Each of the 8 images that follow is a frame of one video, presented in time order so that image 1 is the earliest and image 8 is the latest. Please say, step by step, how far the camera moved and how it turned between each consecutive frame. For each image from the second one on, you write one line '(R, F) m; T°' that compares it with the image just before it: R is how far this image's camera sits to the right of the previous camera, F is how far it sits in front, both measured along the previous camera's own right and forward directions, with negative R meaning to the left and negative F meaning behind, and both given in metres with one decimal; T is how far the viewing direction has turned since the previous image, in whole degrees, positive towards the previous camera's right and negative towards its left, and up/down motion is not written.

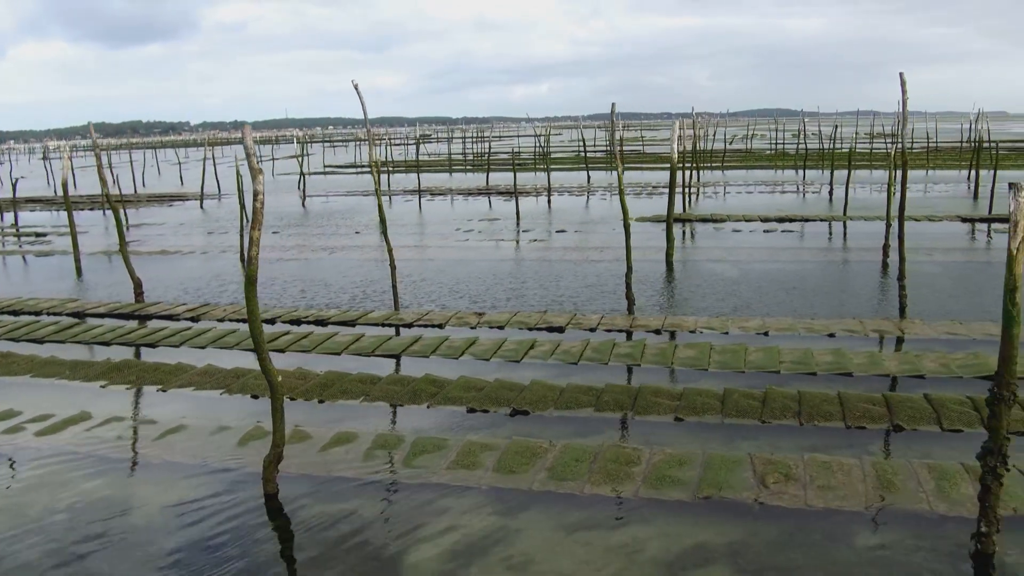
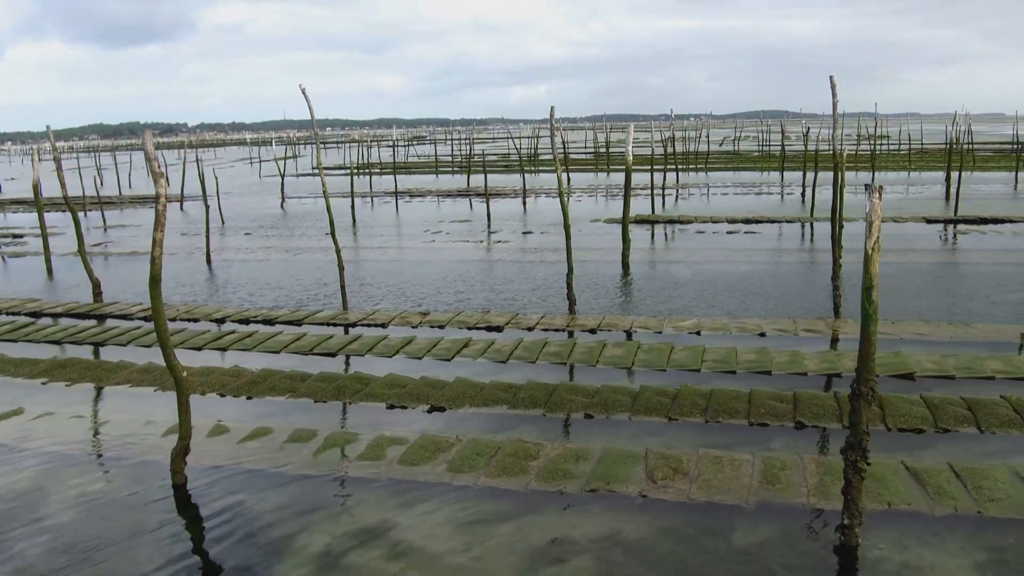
(+0.9, -0.3) m; -1°
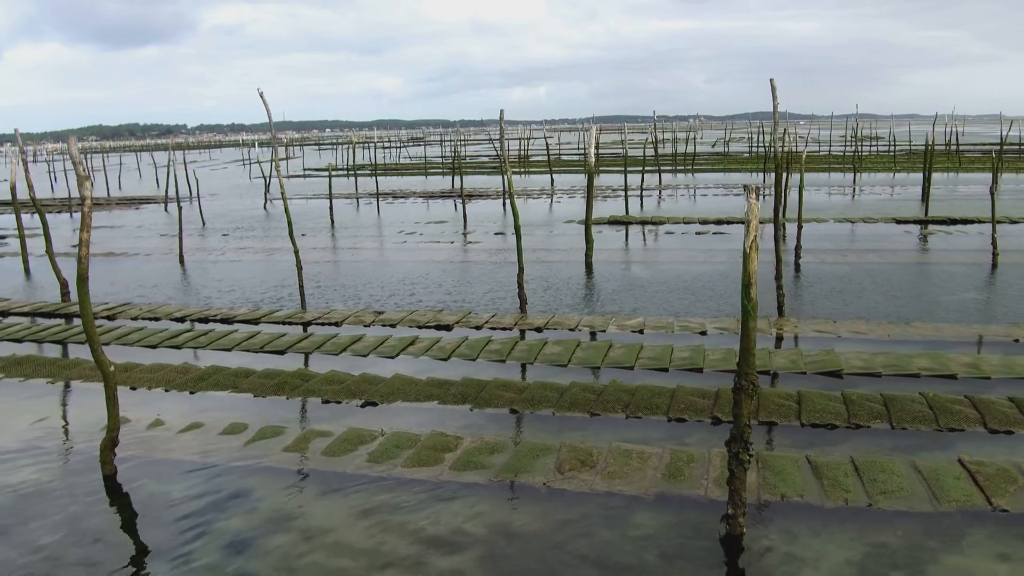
(+0.8, -0.4) m; -1°
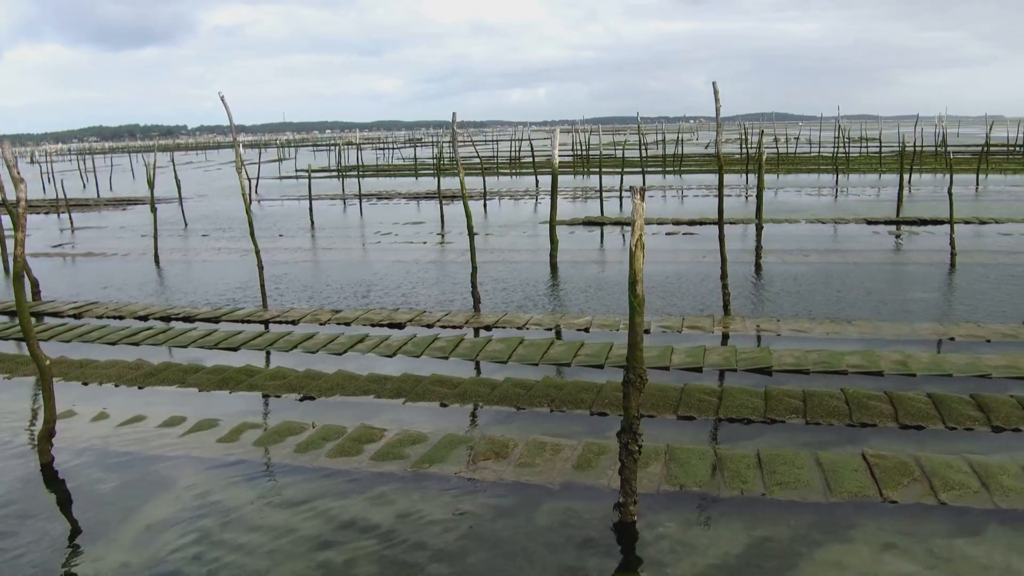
(+0.9, -0.4) m; -1°
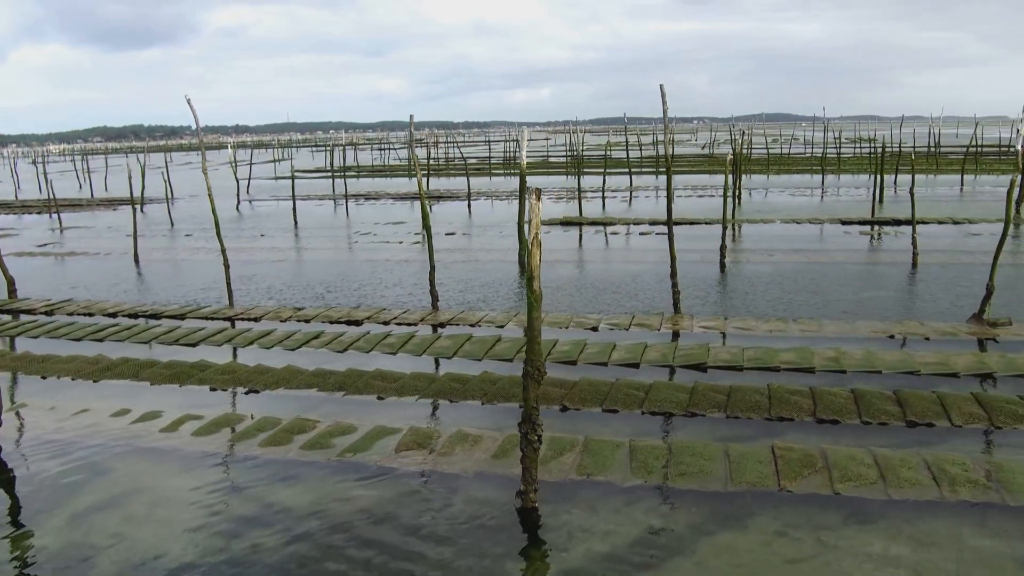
(+0.9, -0.4) m; -1°
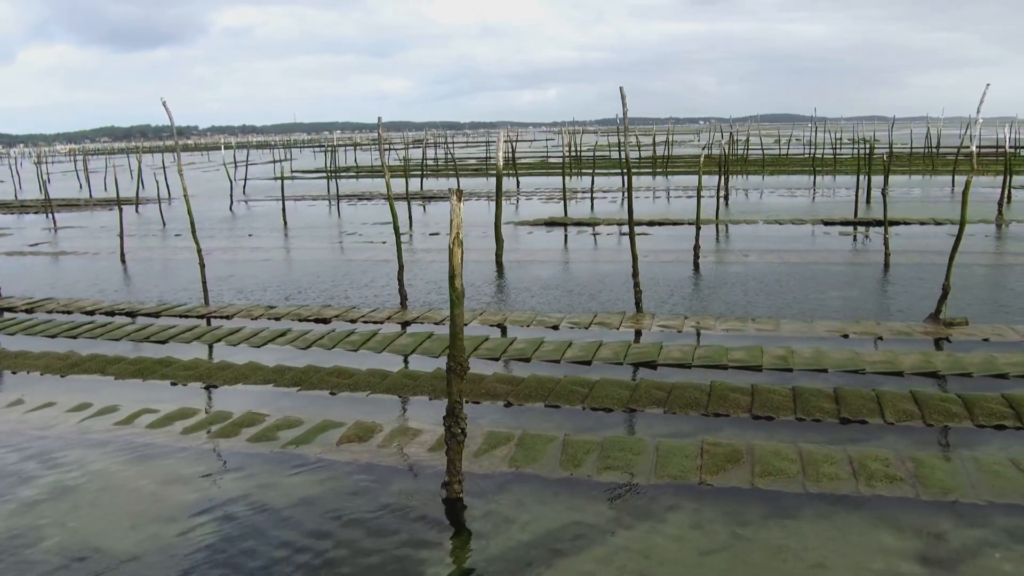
(+0.8, -0.4) m; -1°
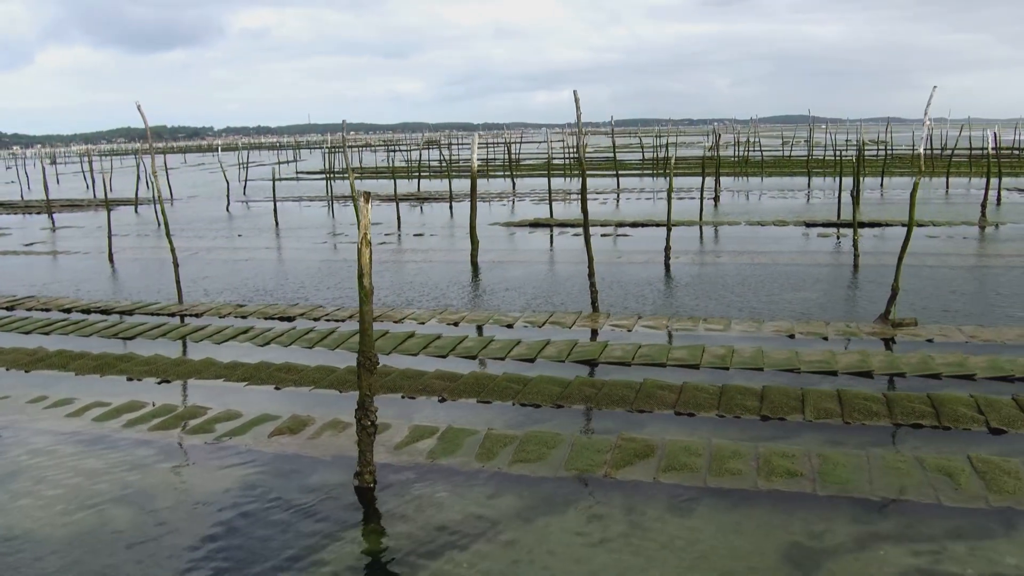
(+1.1, -0.4) m; -1°
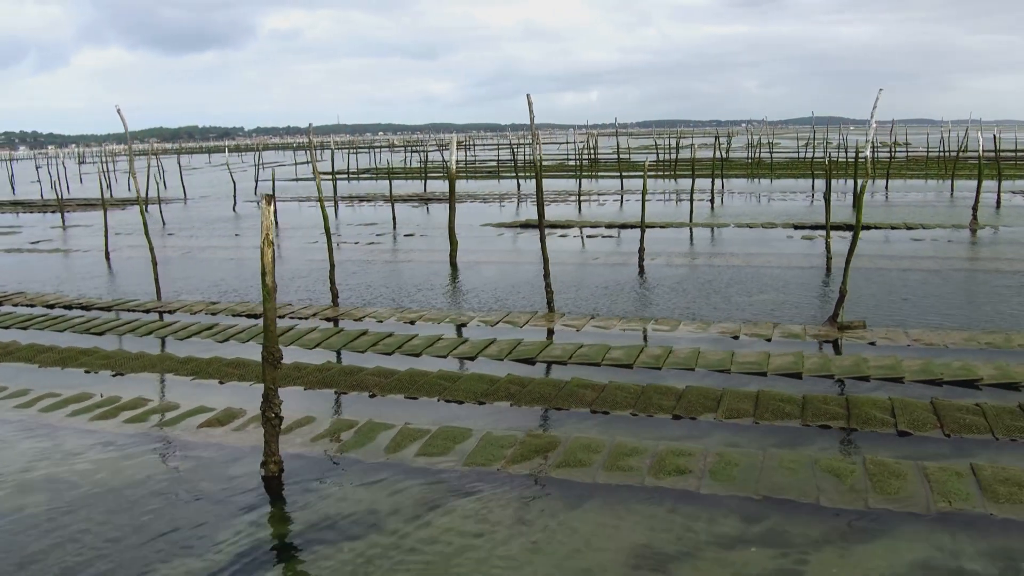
(+1.4, -0.5) m; -2°
